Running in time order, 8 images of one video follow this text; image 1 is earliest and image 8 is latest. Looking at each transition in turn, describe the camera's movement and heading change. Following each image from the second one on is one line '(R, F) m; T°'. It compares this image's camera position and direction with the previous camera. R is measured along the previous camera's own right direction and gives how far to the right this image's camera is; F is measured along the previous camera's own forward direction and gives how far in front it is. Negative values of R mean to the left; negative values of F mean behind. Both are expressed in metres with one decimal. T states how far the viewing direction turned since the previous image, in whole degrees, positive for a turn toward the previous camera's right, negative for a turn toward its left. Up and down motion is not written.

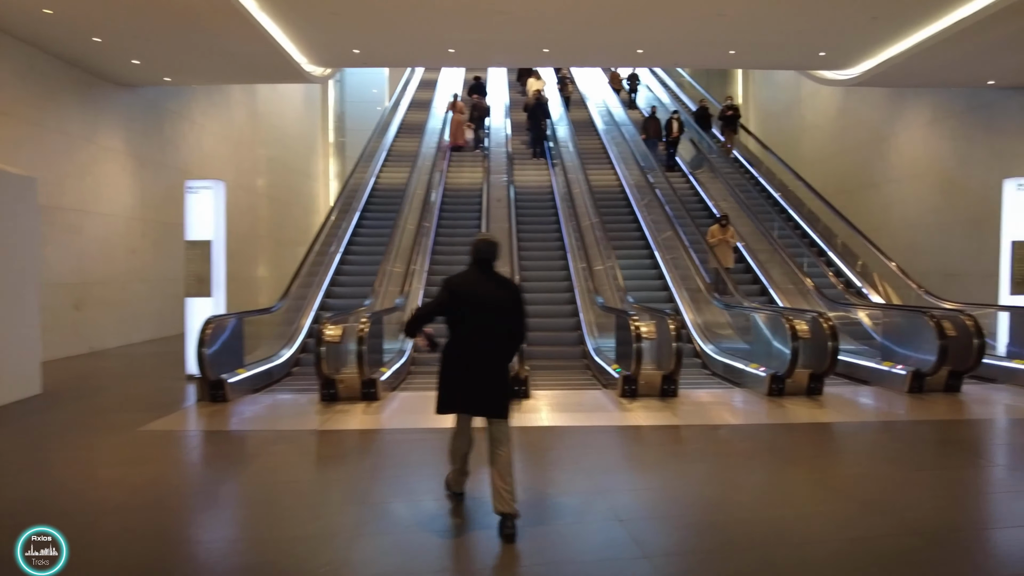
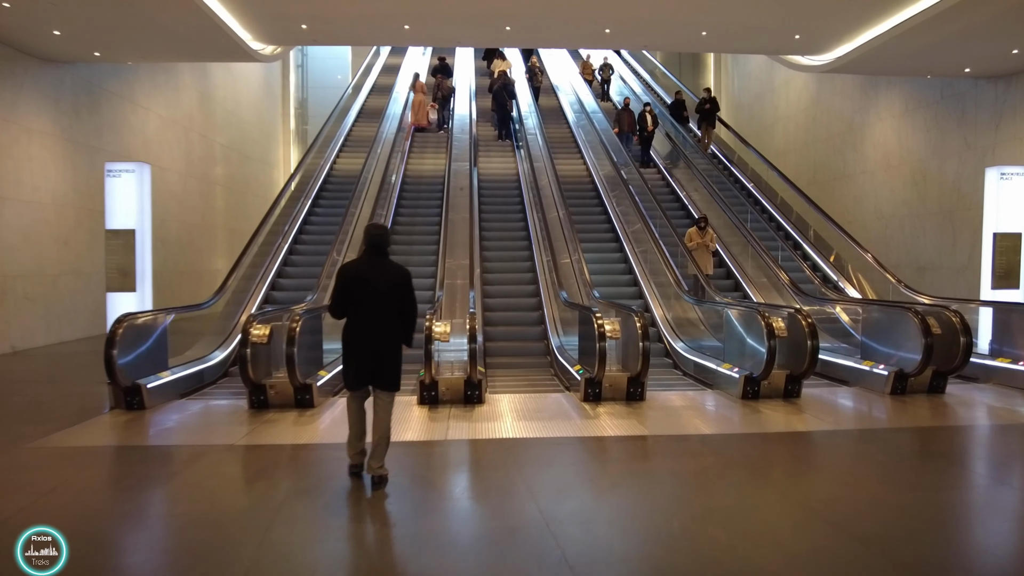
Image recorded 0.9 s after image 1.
(+0.1, +0.5) m; +2°
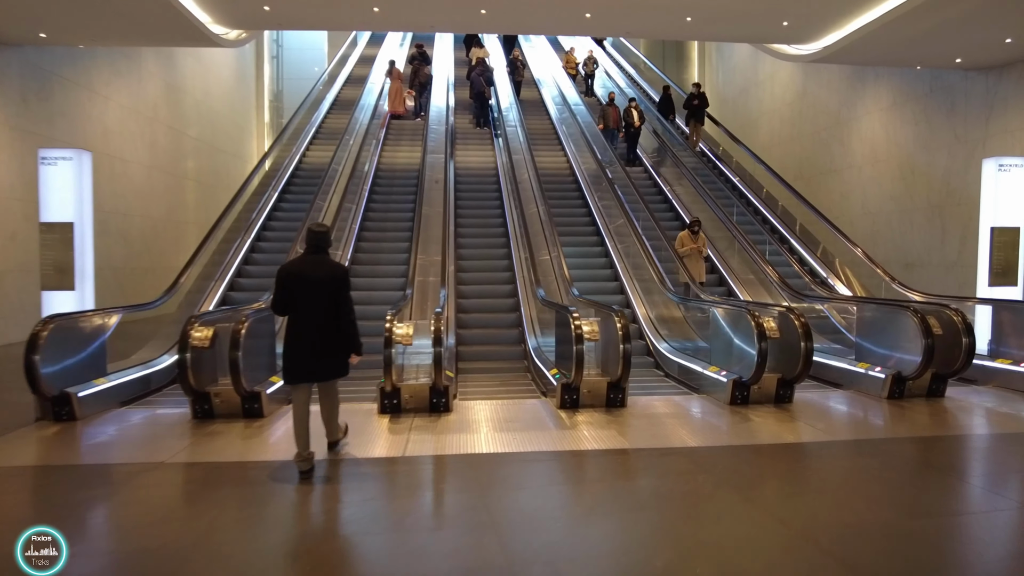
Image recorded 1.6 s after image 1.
(+0.1, +0.4) m; +1°
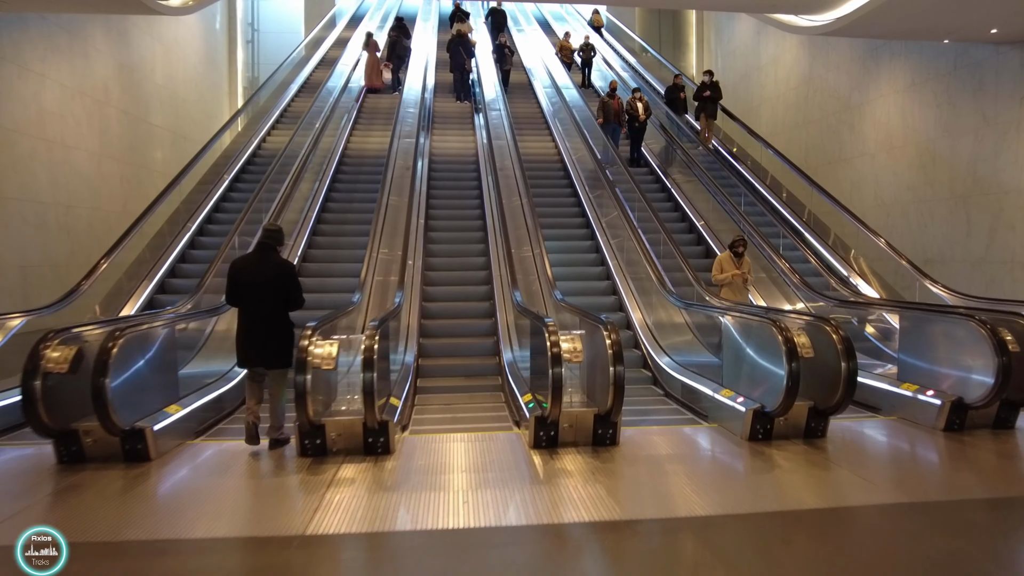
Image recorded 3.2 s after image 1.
(+0.2, +0.9) m; 0°
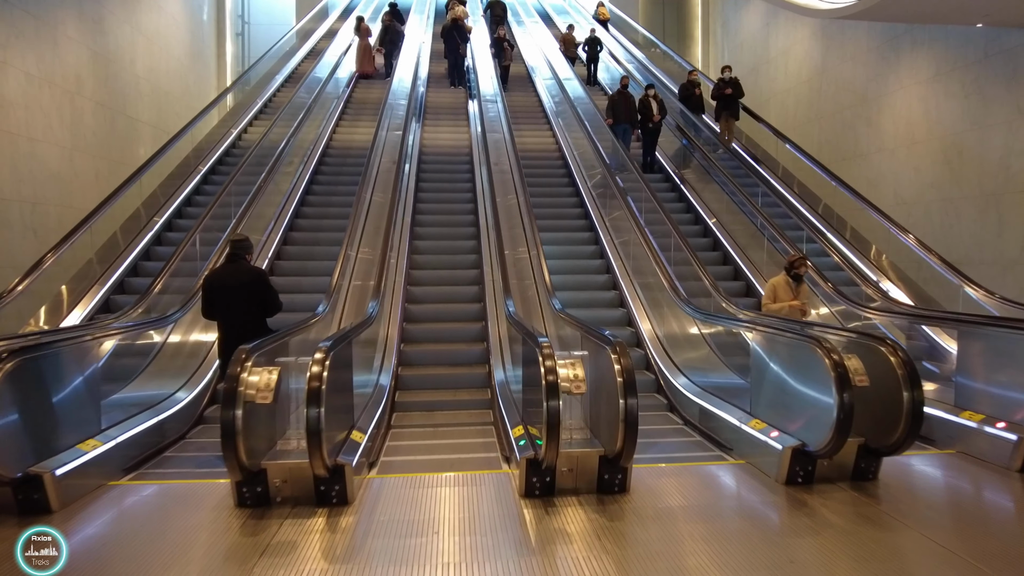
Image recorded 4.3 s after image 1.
(+0.1, +0.6) m; 0°
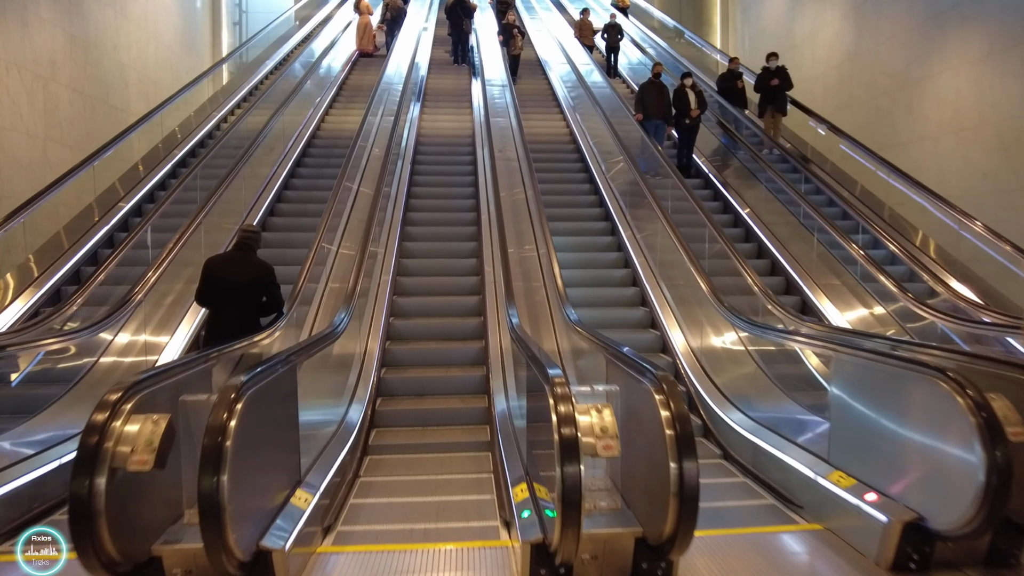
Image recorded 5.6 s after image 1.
(0.0, +0.8) m; -1°
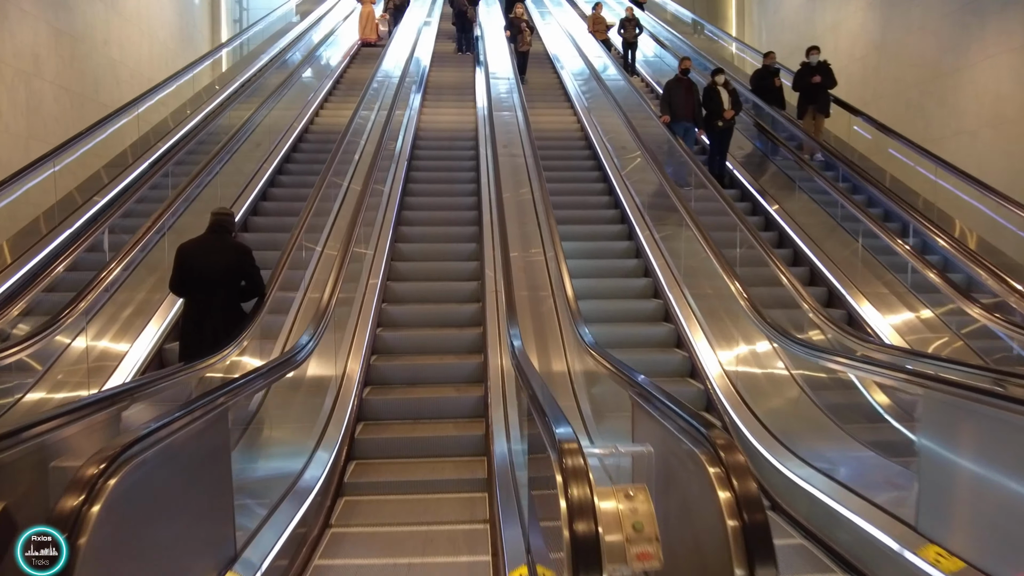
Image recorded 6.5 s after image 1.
(0.0, +0.5) m; -1°
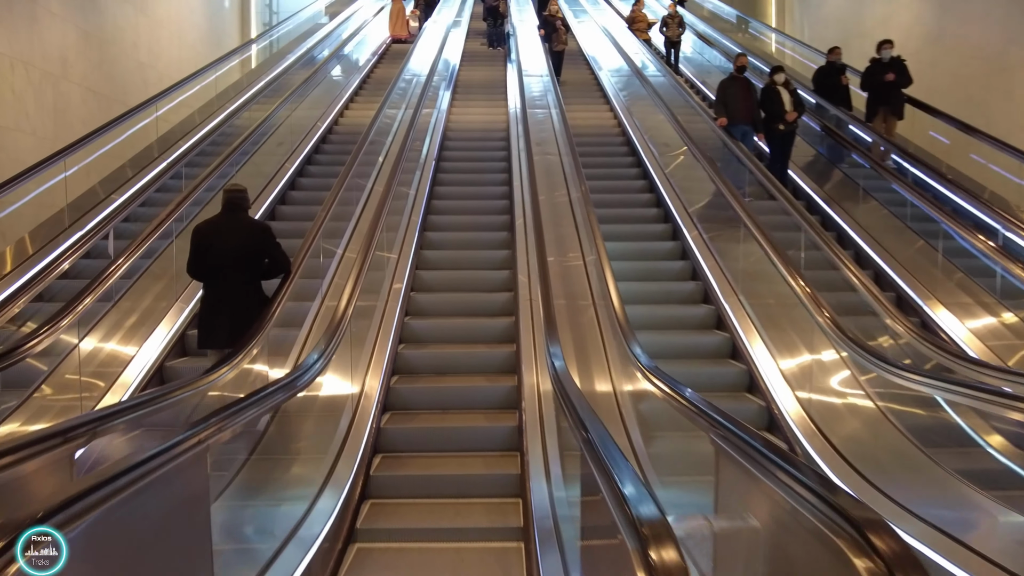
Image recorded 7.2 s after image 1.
(0.0, +0.4) m; -2°
